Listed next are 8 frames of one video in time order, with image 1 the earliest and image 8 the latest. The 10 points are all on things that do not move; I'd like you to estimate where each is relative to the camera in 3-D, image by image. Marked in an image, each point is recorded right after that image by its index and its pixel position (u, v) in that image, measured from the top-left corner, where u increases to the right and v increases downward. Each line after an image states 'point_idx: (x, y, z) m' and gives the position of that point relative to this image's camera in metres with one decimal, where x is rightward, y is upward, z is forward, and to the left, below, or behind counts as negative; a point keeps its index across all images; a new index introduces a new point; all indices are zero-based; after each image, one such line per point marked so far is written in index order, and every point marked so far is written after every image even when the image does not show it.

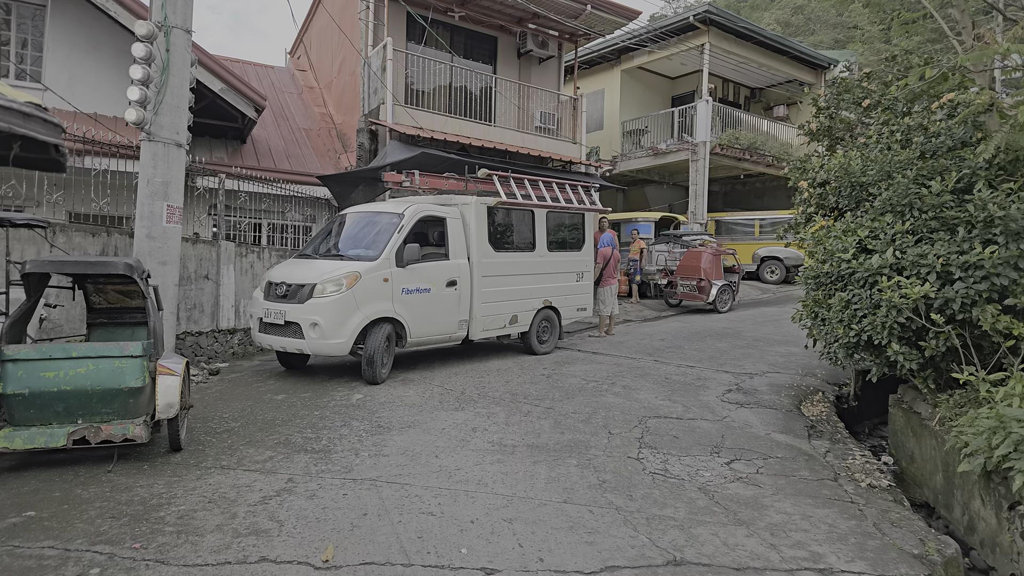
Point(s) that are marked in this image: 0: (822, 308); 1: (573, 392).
0: (+2.7, -0.2, +5.8) m
1: (+0.6, -1.1, +6.6) m
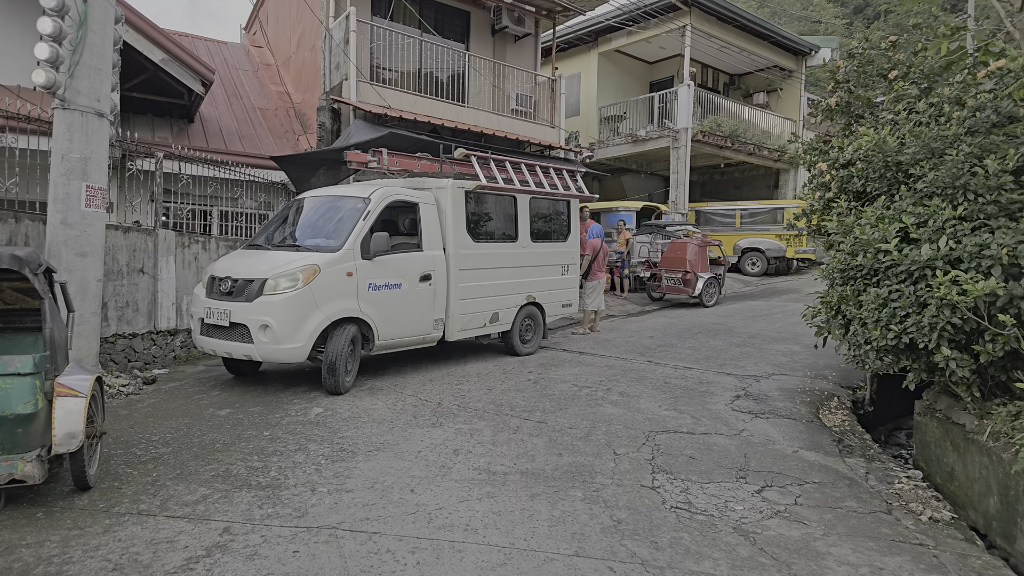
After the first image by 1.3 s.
0: (+2.6, -0.1, +5.1) m
1: (+0.5, -1.0, +5.8) m
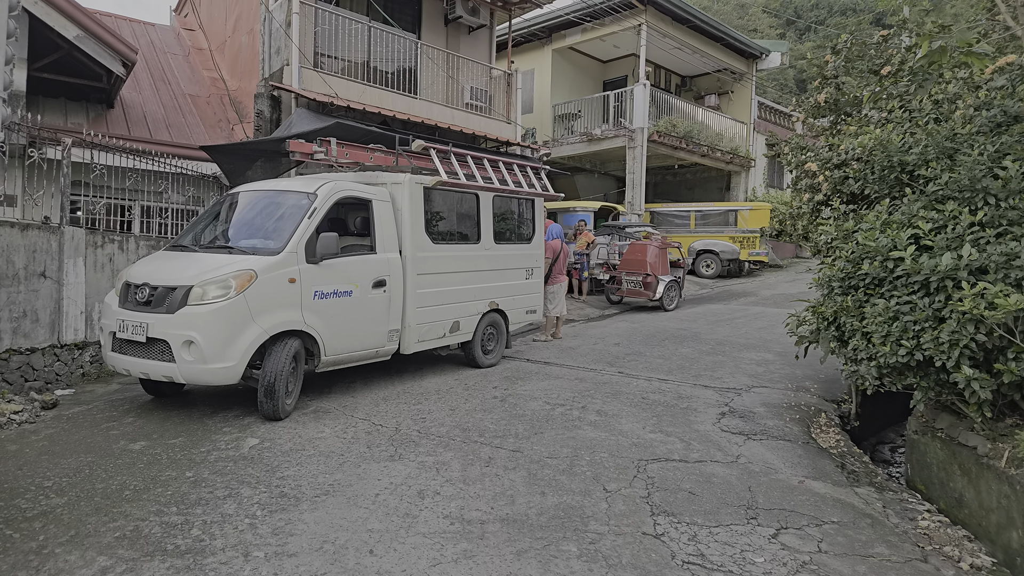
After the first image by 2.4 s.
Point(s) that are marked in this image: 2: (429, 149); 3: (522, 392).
0: (+2.4, -0.2, +4.7) m
1: (+0.2, -1.1, +5.2) m
2: (-0.9, +1.4, +6.6) m
3: (+0.1, -1.0, +6.2) m
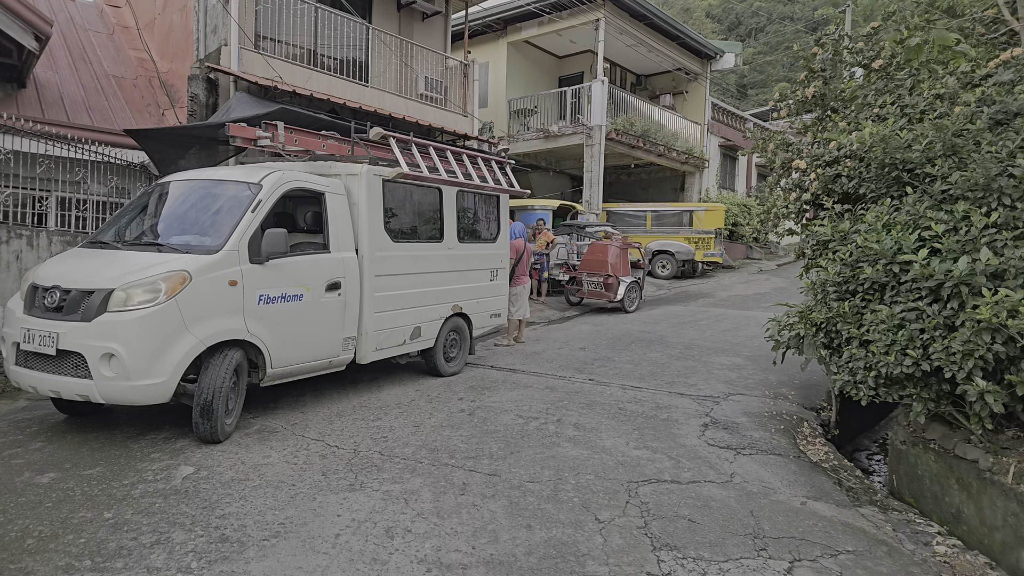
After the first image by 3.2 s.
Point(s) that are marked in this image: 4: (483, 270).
0: (+2.3, -0.3, +4.4) m
1: (0.0, -1.1, +4.7) m
2: (-1.2, +1.4, +6.0) m
3: (-0.2, -1.0, +5.7) m
4: (-0.3, +0.2, +7.2) m
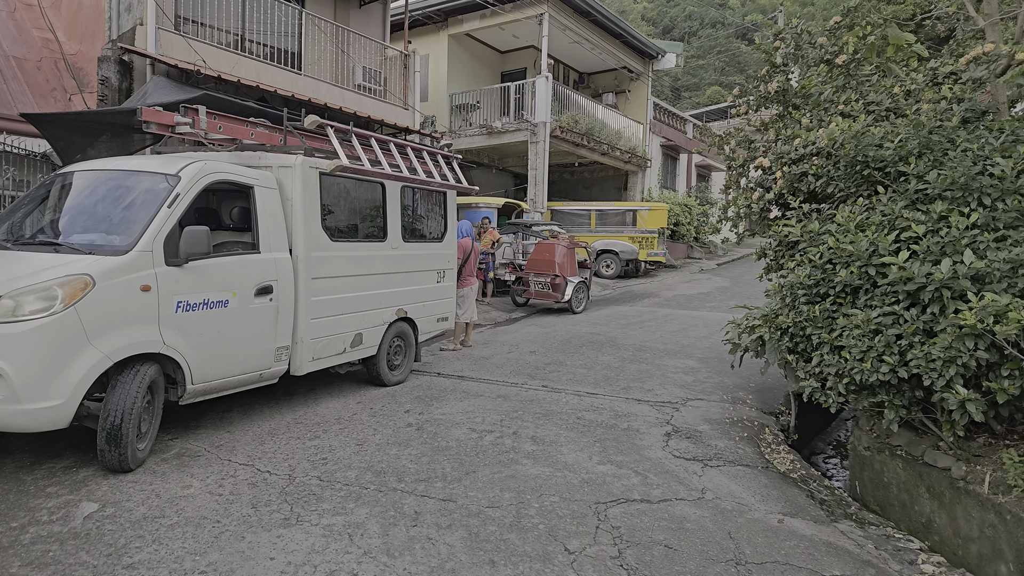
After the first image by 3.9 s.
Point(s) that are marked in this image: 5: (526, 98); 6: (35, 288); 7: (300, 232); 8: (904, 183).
0: (+2.0, -0.3, +4.2) m
1: (-0.3, -1.2, +4.3) m
2: (-1.6, +1.4, +5.5) m
3: (-0.6, -1.0, +5.3) m
4: (-0.9, +0.2, +6.8) m
5: (+0.3, +4.4, +14.9) m
6: (-2.6, 0.0, +3.5) m
7: (-1.7, +0.4, +5.1) m
8: (+2.4, +0.6, +3.9) m
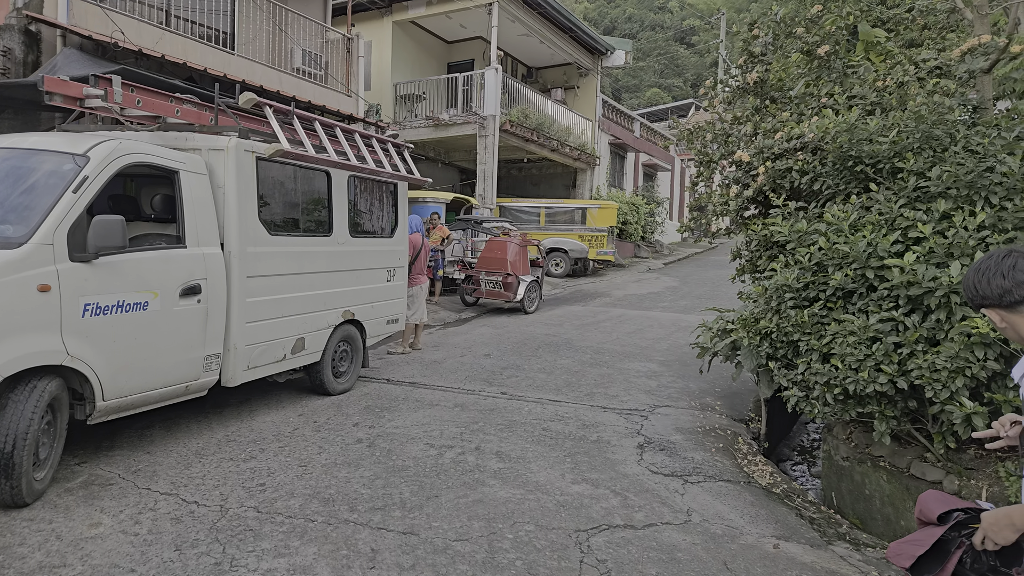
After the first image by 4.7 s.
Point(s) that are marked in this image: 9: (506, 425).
0: (+1.8, -0.3, +3.9) m
1: (-0.5, -1.2, +3.8) m
2: (-1.9, +1.4, +4.9) m
3: (-0.9, -1.1, +4.8) m
4: (-1.3, +0.2, +6.2) m
5: (-0.8, +4.4, +14.4) m
6: (-2.7, 0.0, +2.8) m
7: (-1.9, +0.4, +4.5) m
8: (+2.2, +0.6, +3.6) m
9: (0.0, -1.1, +5.0) m
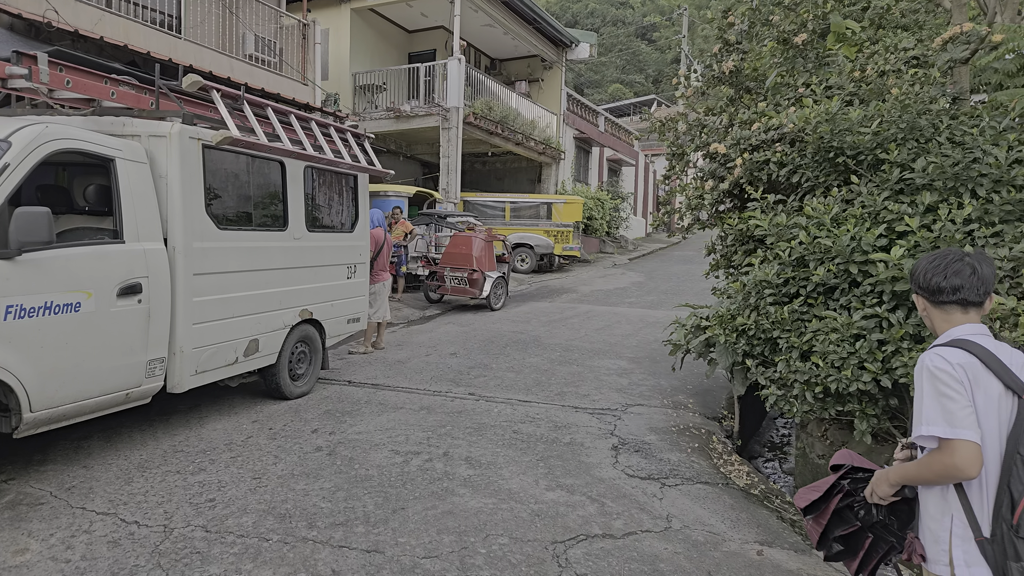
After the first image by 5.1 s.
0: (+1.6, -0.3, +3.8) m
1: (-0.7, -1.2, +3.6) m
2: (-2.1, +1.4, +4.6) m
3: (-1.1, -1.0, +4.5) m
4: (-1.6, +0.2, +5.9) m
5: (-1.6, +4.5, +14.1) m
6: (-2.8, 0.0, +2.4) m
7: (-2.1, +0.5, +4.1) m
8: (+2.0, +0.6, +3.5) m
9: (-0.3, -1.0, +4.8) m
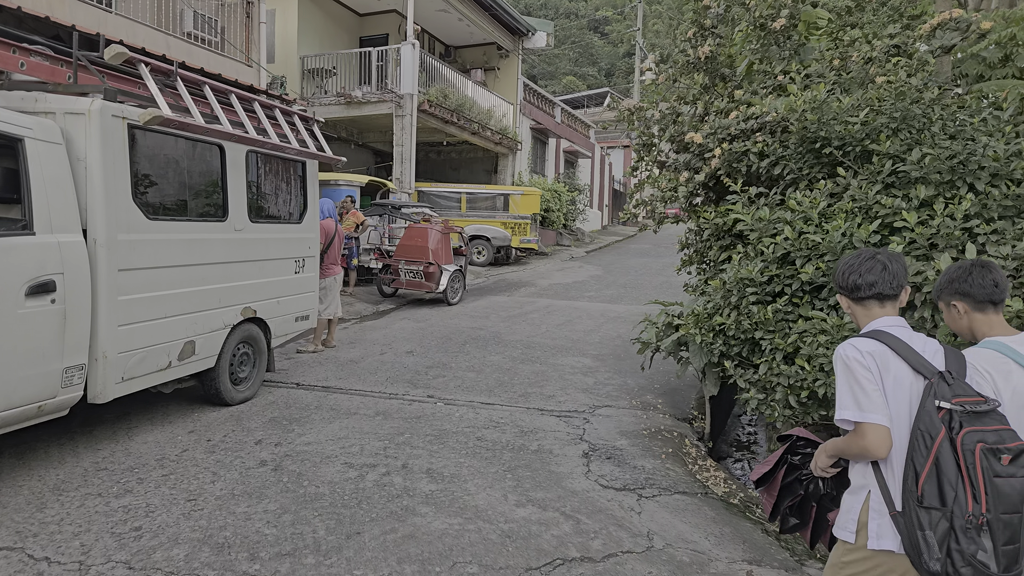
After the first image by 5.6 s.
0: (+1.4, -0.3, +3.6) m
1: (-0.8, -1.1, +3.2) m
2: (-2.4, +1.4, +4.1) m
3: (-1.3, -1.0, +4.1) m
4: (-1.9, +0.2, +5.5) m
5: (-2.5, +4.6, +13.5) m
6: (-2.9, 0.0, +1.9) m
7: (-2.3, +0.5, +3.6) m
8: (+1.9, +0.6, +3.4) m
9: (-0.5, -1.0, +4.5) m
